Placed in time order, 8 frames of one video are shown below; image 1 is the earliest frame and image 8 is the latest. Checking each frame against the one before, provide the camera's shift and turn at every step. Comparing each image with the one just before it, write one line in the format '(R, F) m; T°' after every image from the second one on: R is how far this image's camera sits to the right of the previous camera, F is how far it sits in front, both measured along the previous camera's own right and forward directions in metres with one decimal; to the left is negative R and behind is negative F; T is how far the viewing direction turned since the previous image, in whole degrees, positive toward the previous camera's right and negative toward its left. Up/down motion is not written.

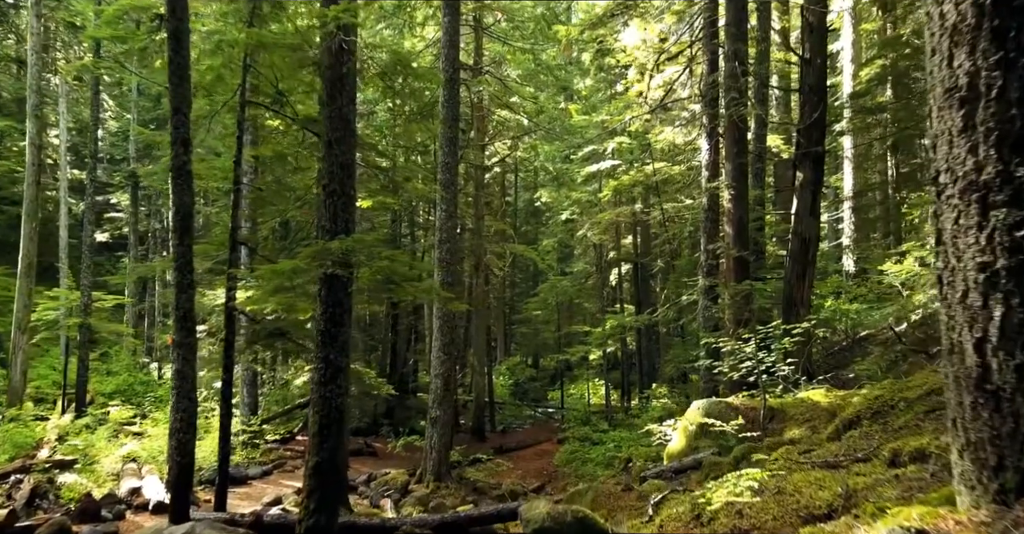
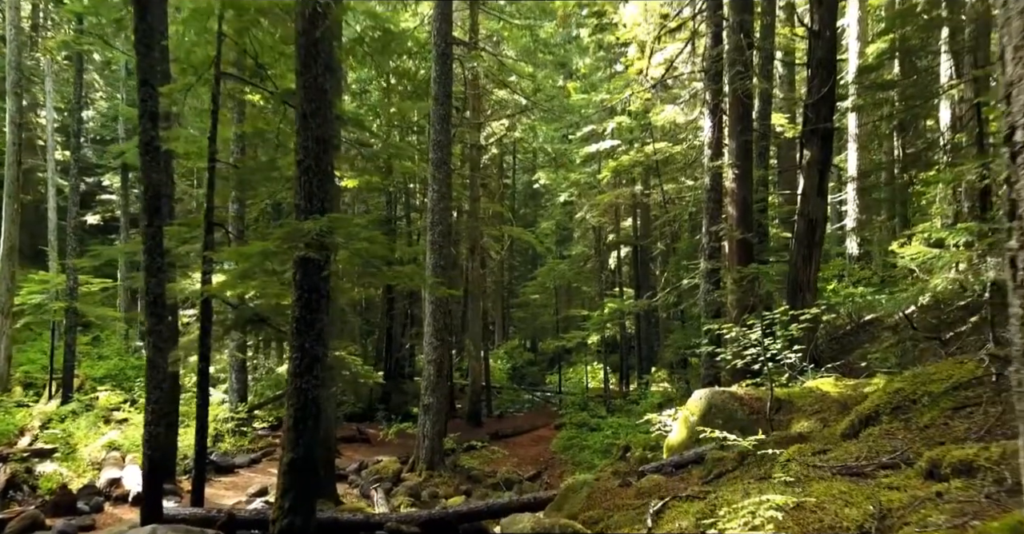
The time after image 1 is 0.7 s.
(+0.1, +0.6) m; 0°
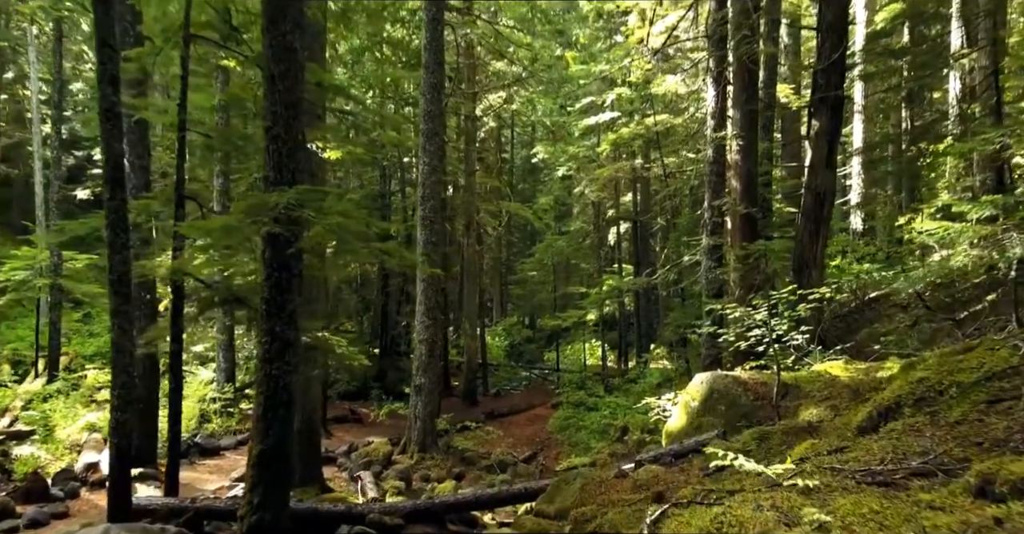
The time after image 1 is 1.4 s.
(+0.1, +0.6) m; 0°
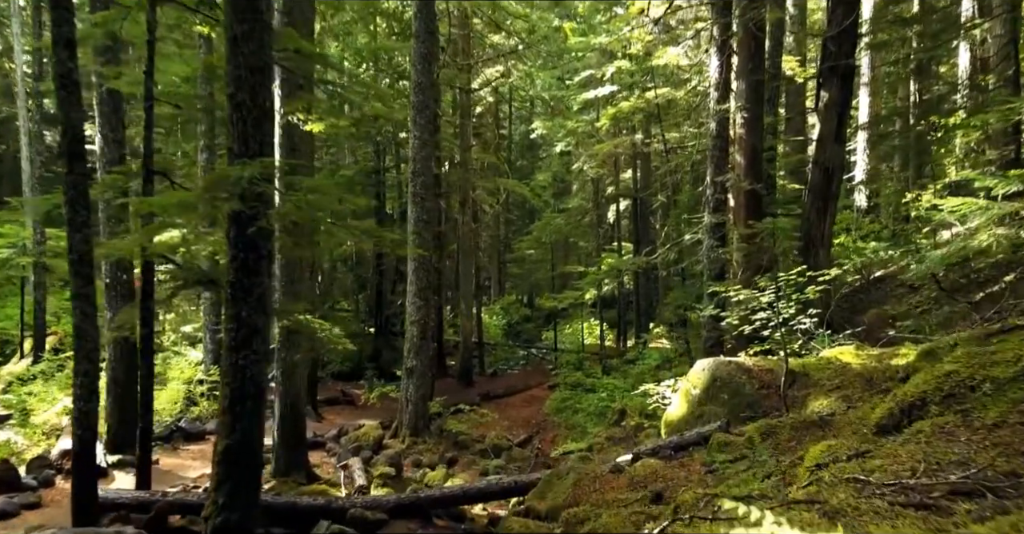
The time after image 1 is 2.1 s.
(+0.1, +0.6) m; 0°
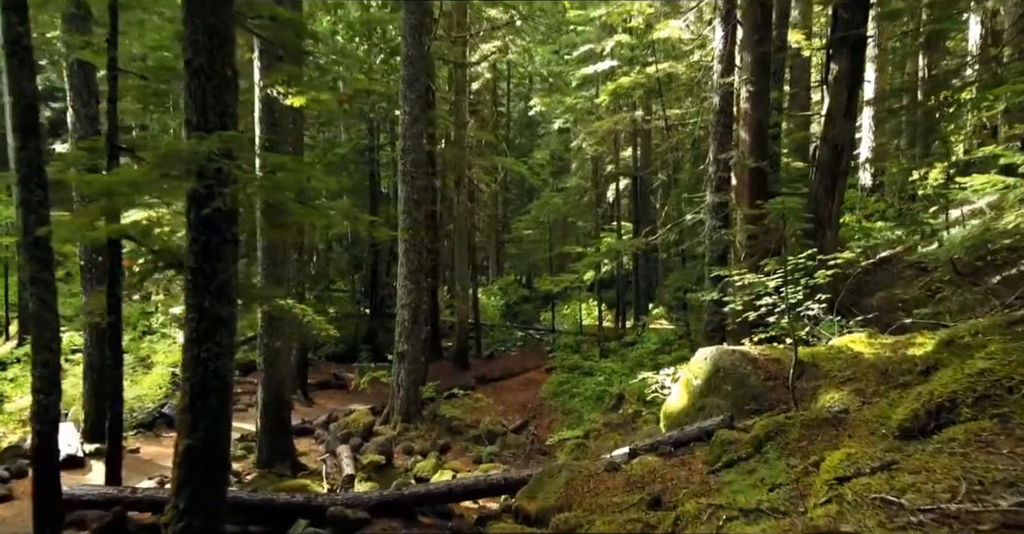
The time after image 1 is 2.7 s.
(+0.1, +0.5) m; 0°
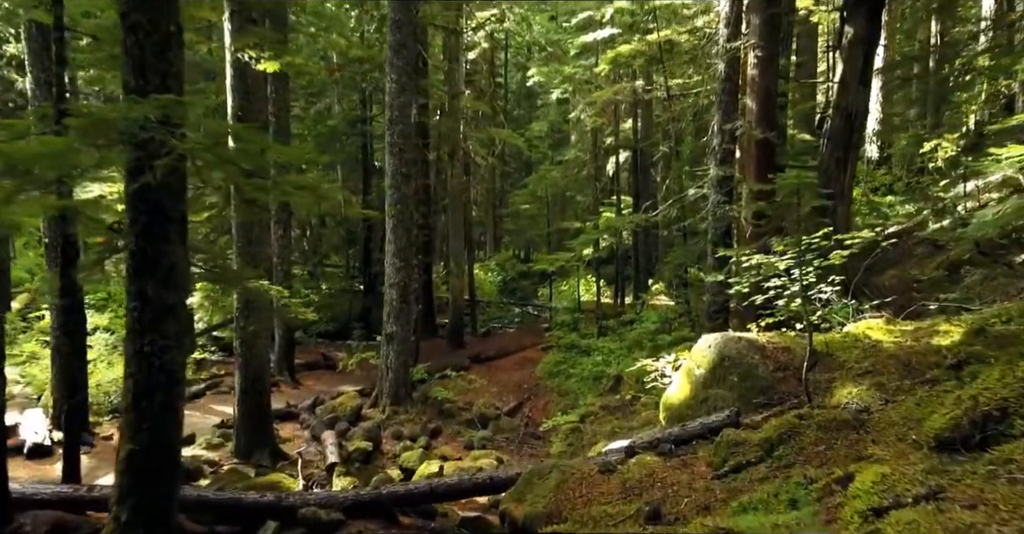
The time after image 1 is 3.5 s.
(+0.1, +0.7) m; 0°
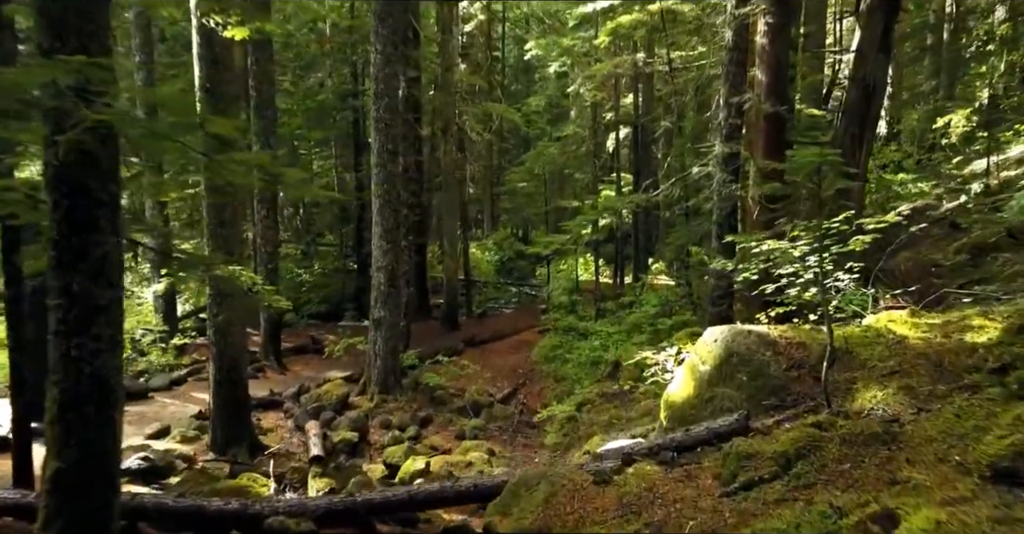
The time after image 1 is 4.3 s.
(+0.1, +0.7) m; 0°
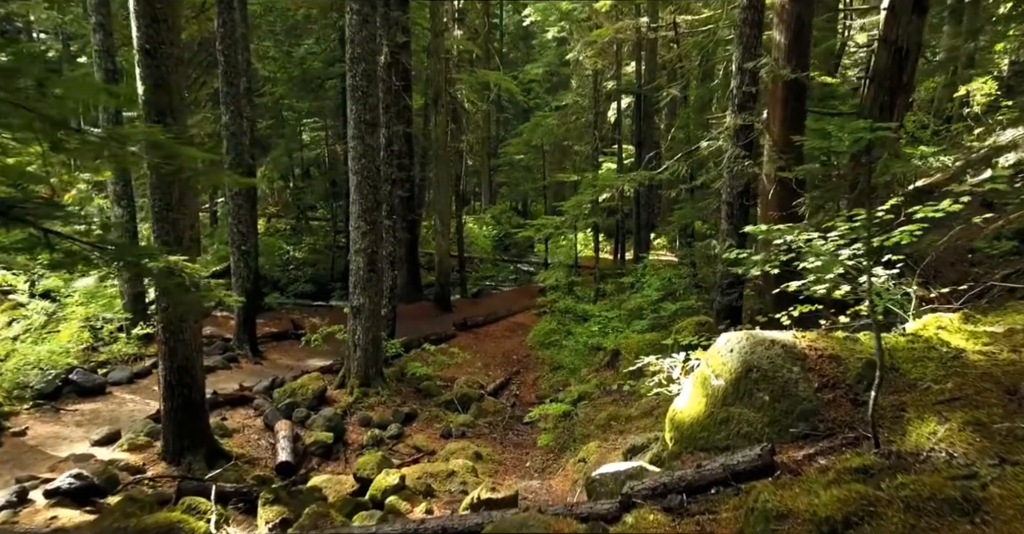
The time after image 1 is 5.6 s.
(+0.2, +1.1) m; 0°
